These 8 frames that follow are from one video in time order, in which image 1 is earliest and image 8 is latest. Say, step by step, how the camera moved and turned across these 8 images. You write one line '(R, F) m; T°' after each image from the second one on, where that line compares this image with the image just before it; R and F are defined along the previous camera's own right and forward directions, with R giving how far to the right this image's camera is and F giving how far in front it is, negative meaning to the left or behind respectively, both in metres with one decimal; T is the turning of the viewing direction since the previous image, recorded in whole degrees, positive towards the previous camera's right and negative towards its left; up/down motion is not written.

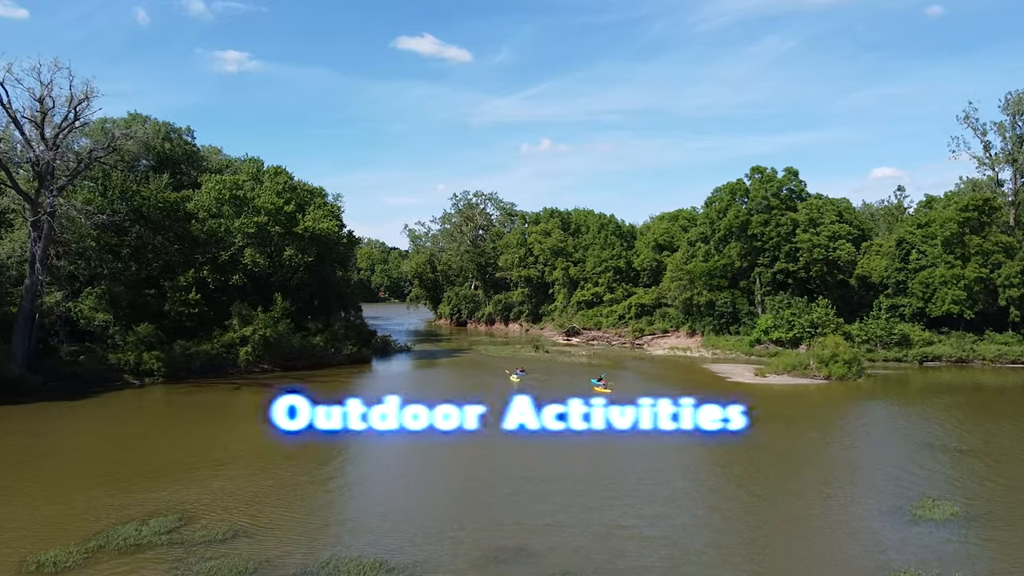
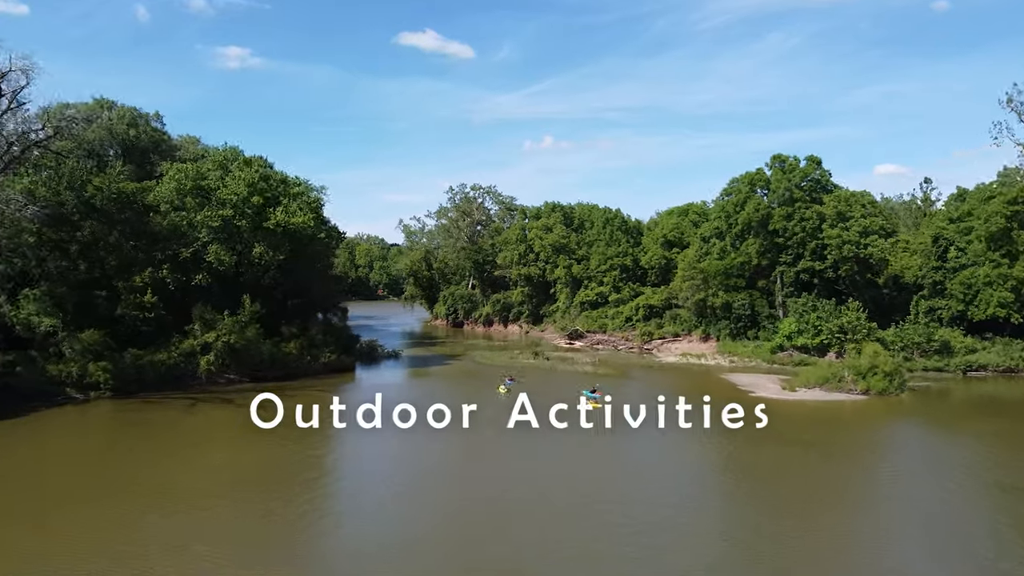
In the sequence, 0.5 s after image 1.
(+0.4, +4.8) m; 0°
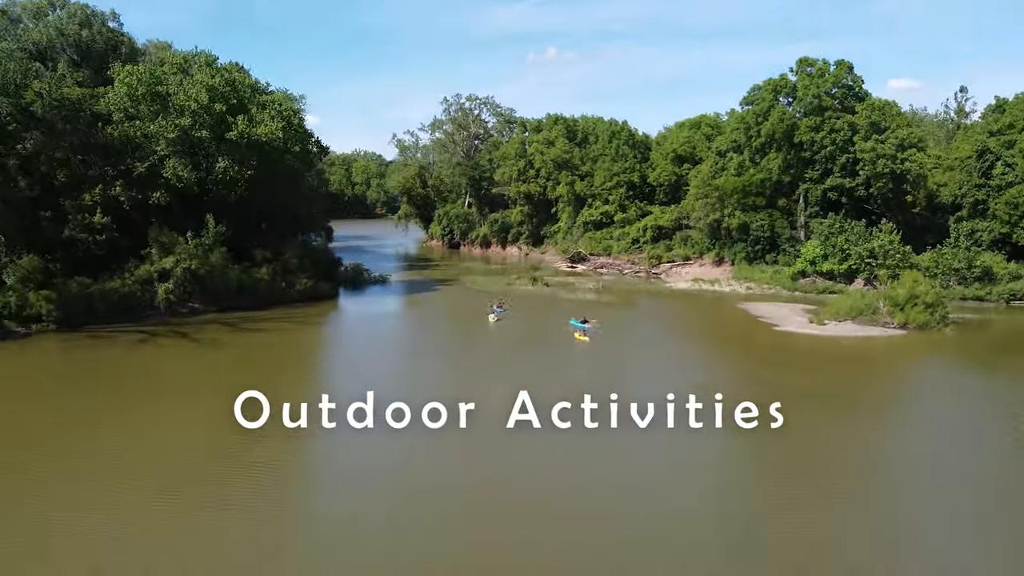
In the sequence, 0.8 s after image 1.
(+0.4, +4.2) m; 0°
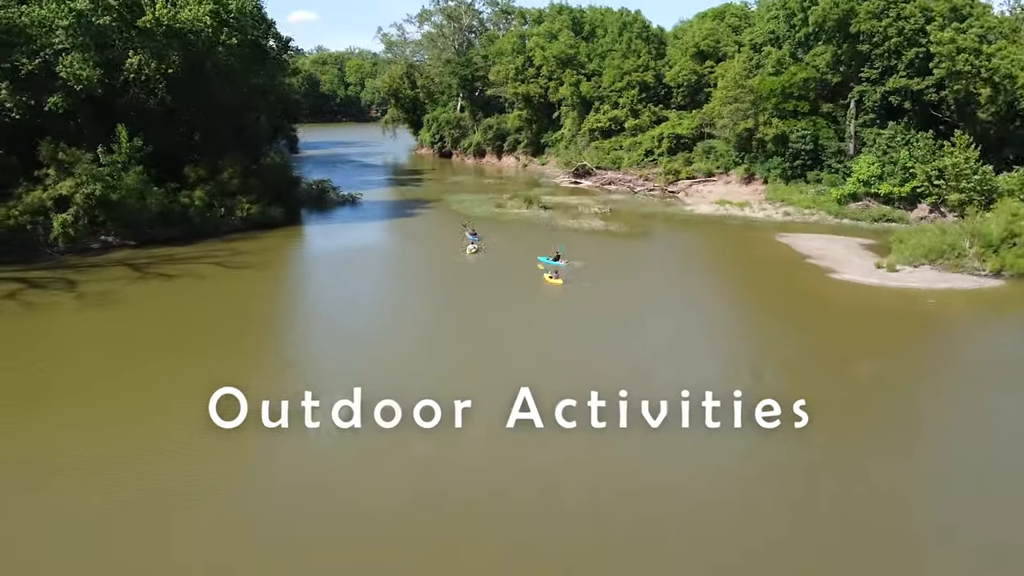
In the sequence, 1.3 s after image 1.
(+0.7, +6.9) m; 0°
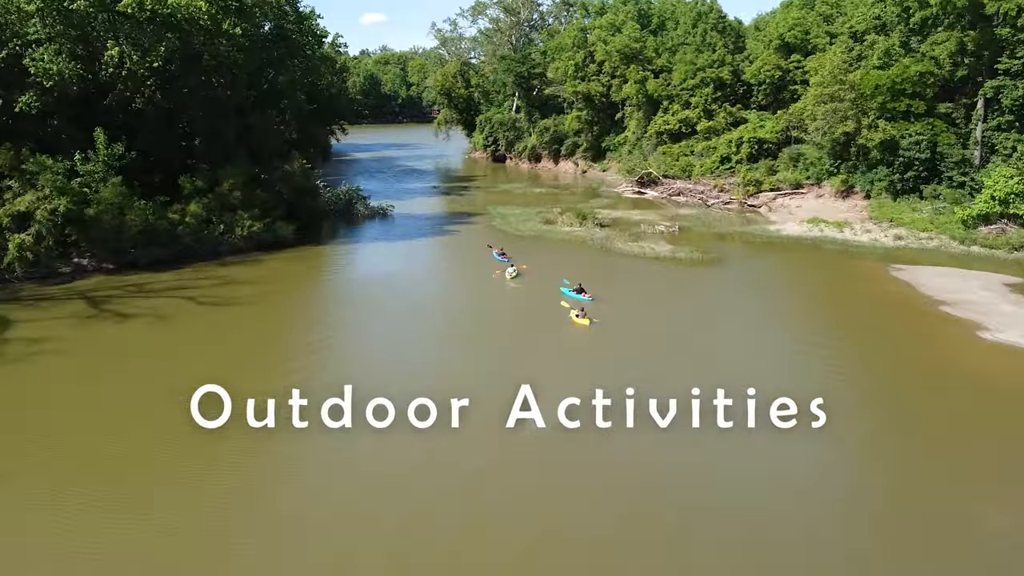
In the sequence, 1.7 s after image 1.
(+0.6, +5.5) m; -5°
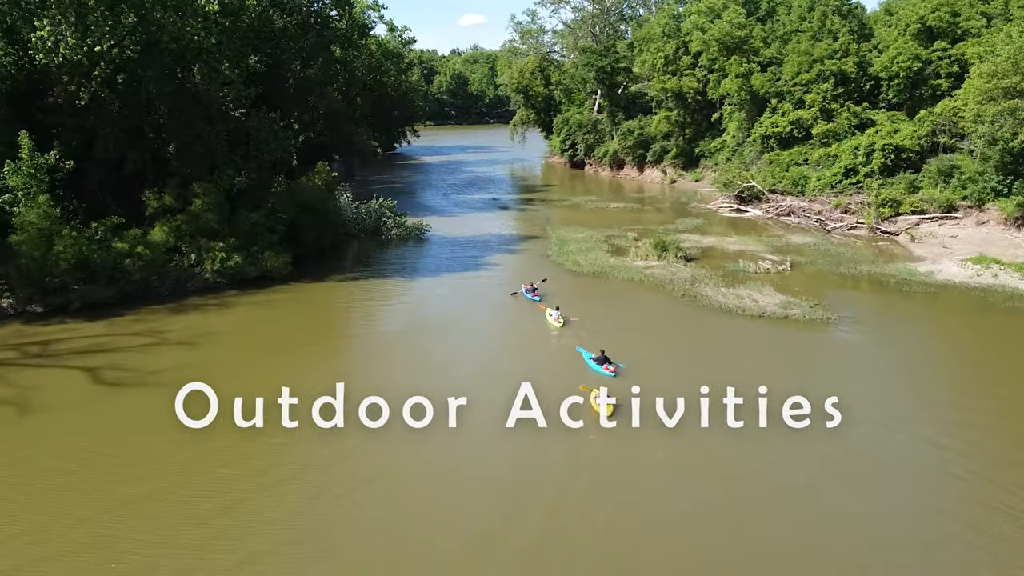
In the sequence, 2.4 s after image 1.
(+1.1, +7.2) m; -7°
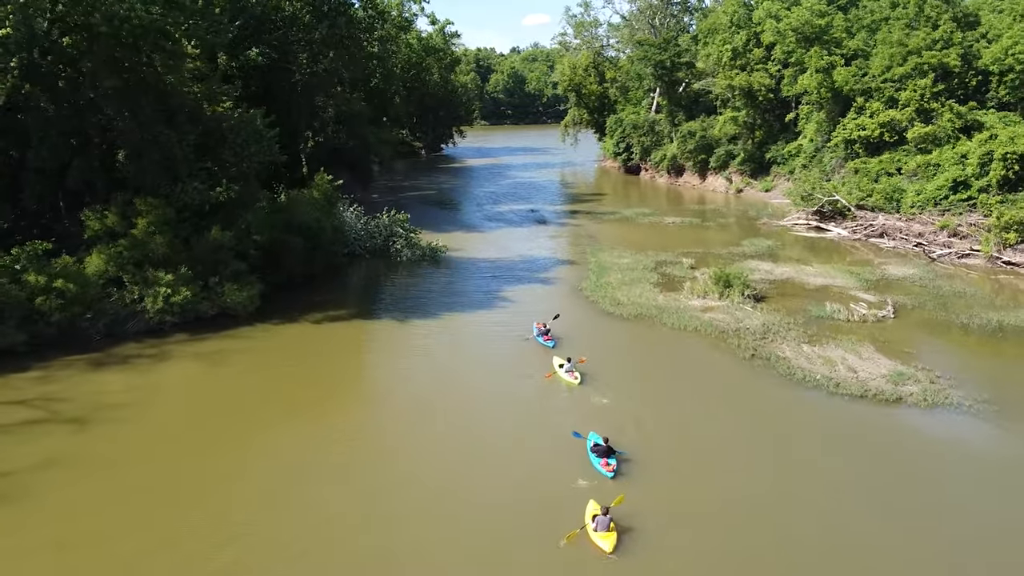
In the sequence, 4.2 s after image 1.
(+0.9, +4.9) m; -4°
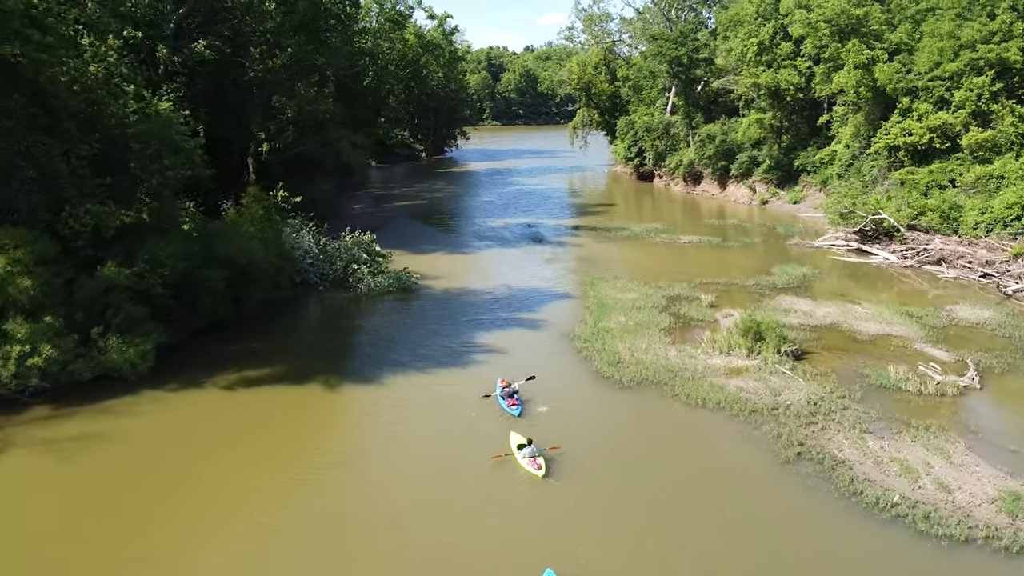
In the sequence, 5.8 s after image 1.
(+0.9, +4.3) m; -1°
